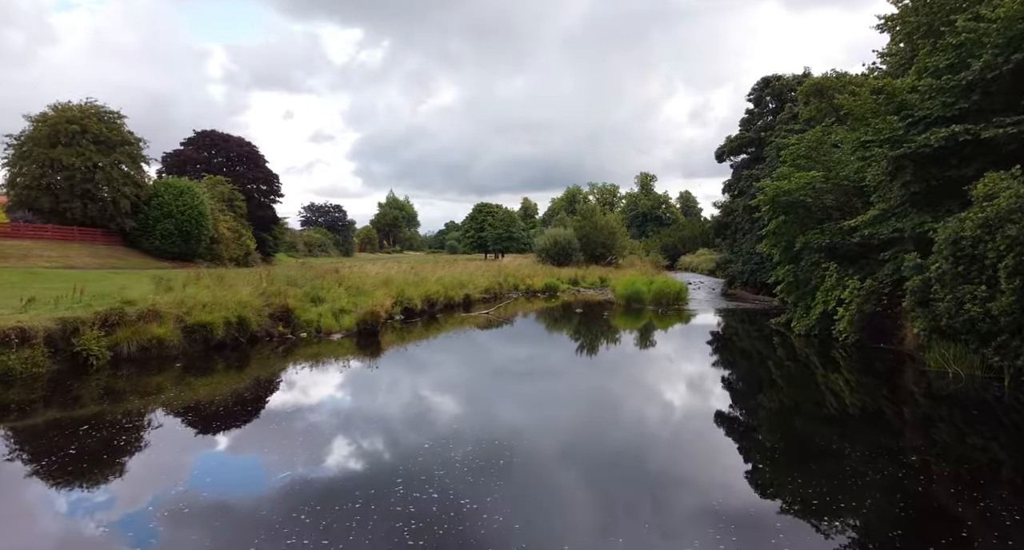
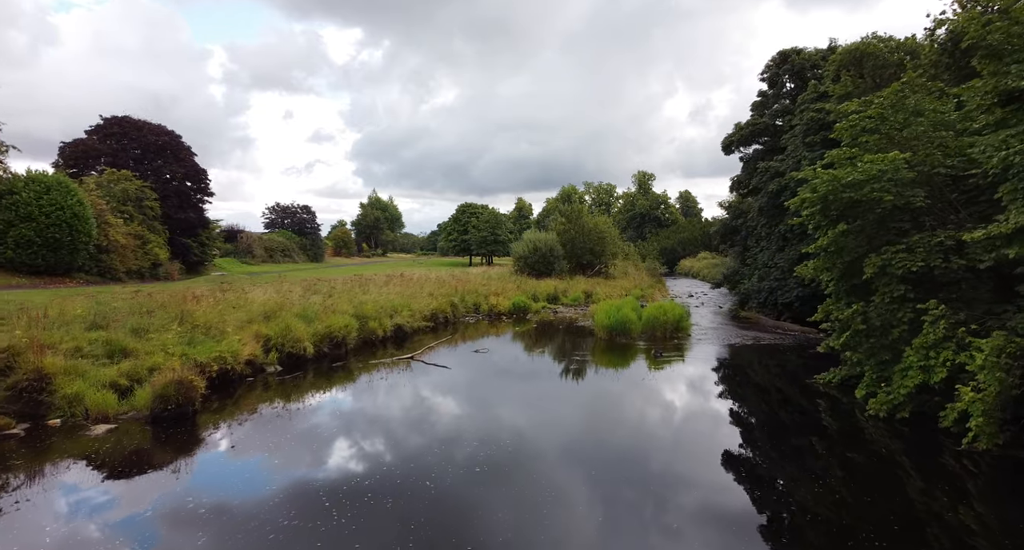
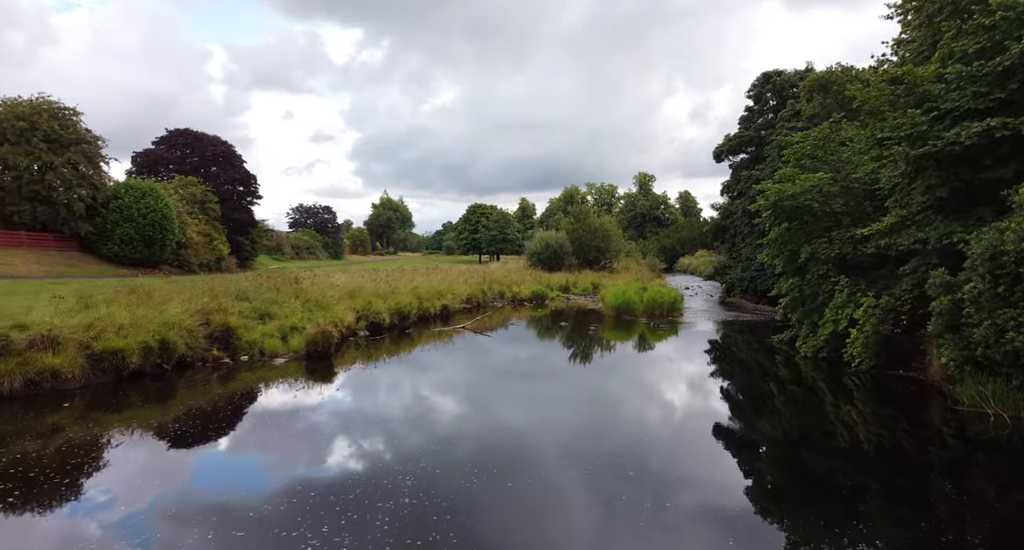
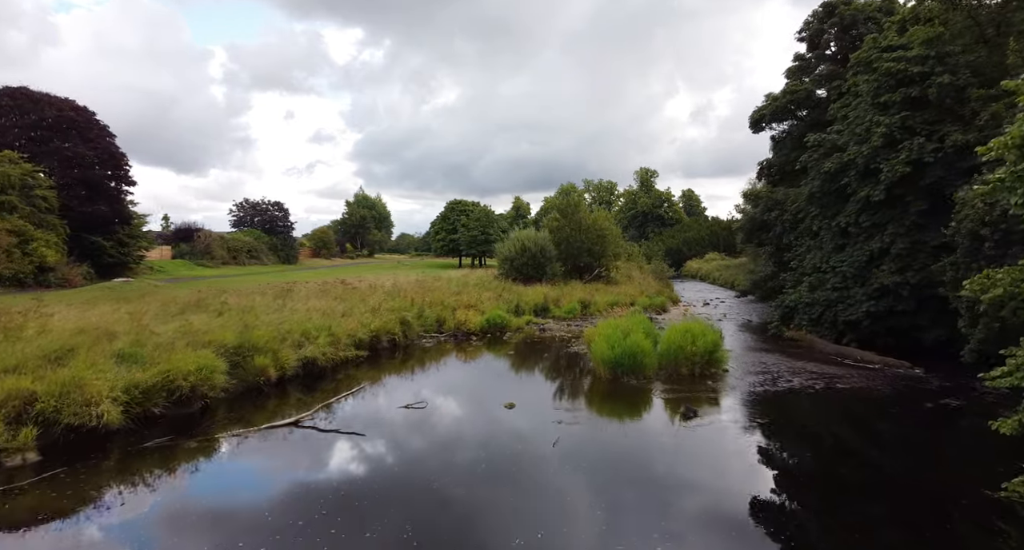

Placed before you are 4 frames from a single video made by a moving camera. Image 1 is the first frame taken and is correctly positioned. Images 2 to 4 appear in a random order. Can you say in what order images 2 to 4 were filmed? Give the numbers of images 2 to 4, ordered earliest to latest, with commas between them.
3, 2, 4
